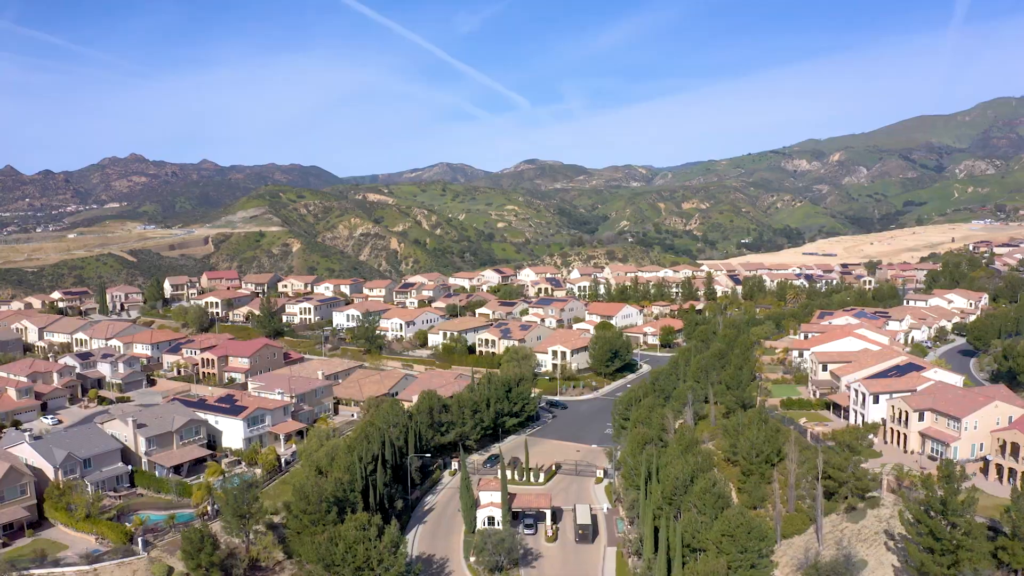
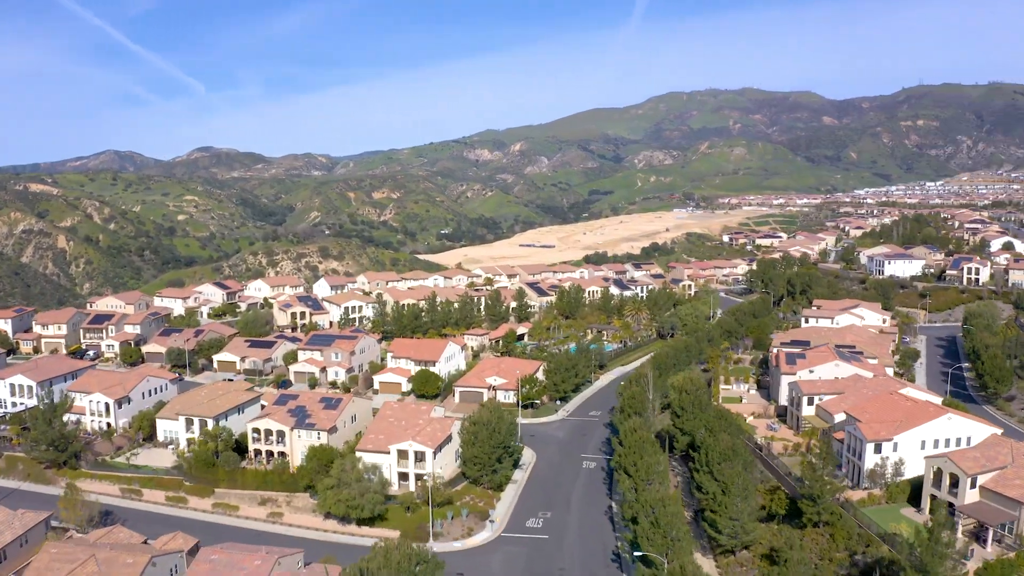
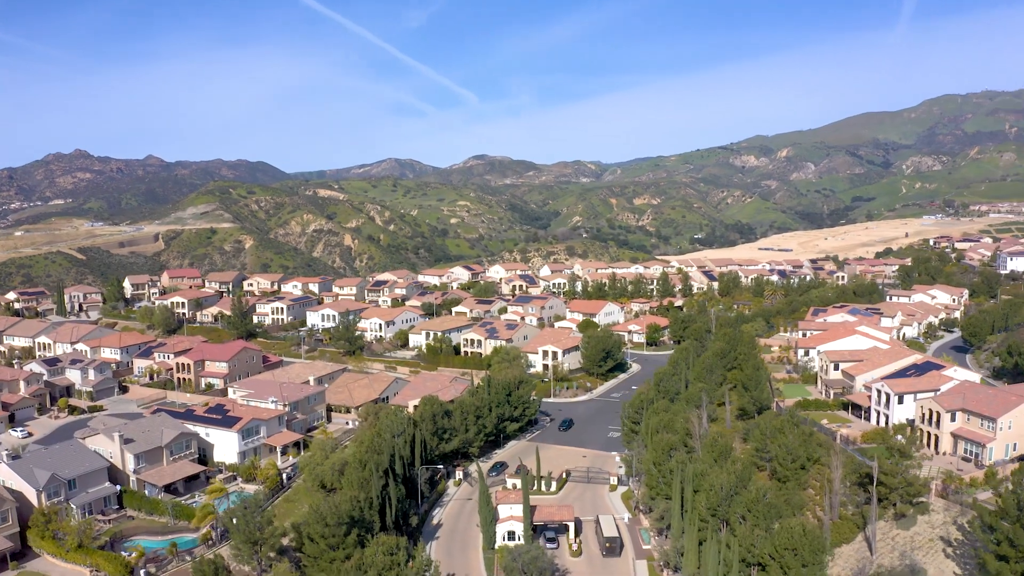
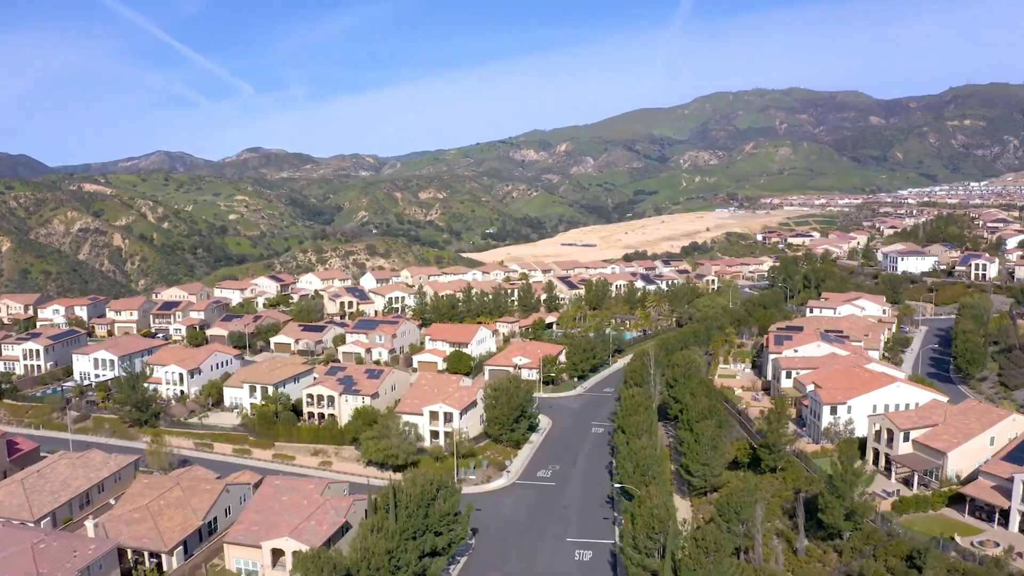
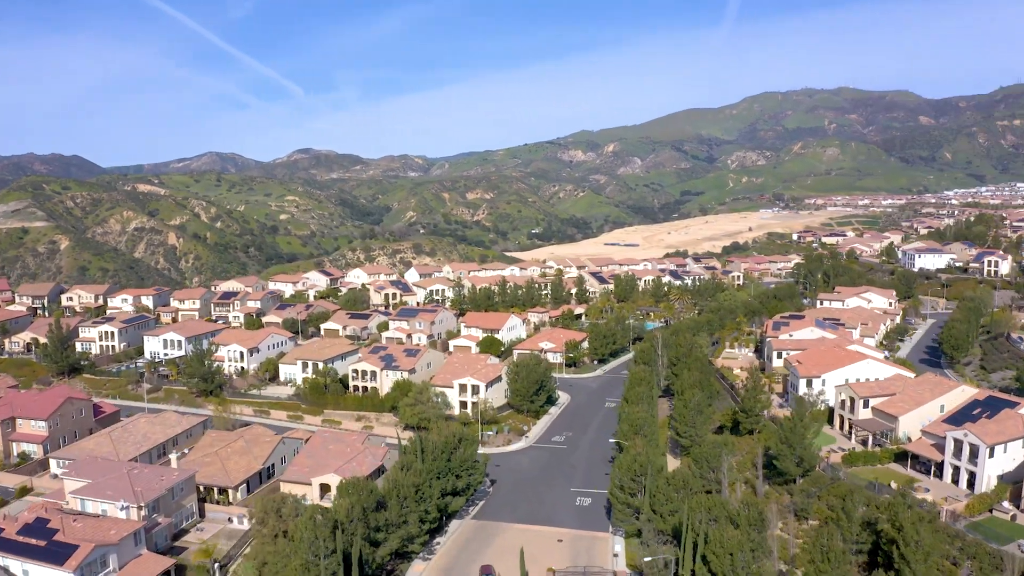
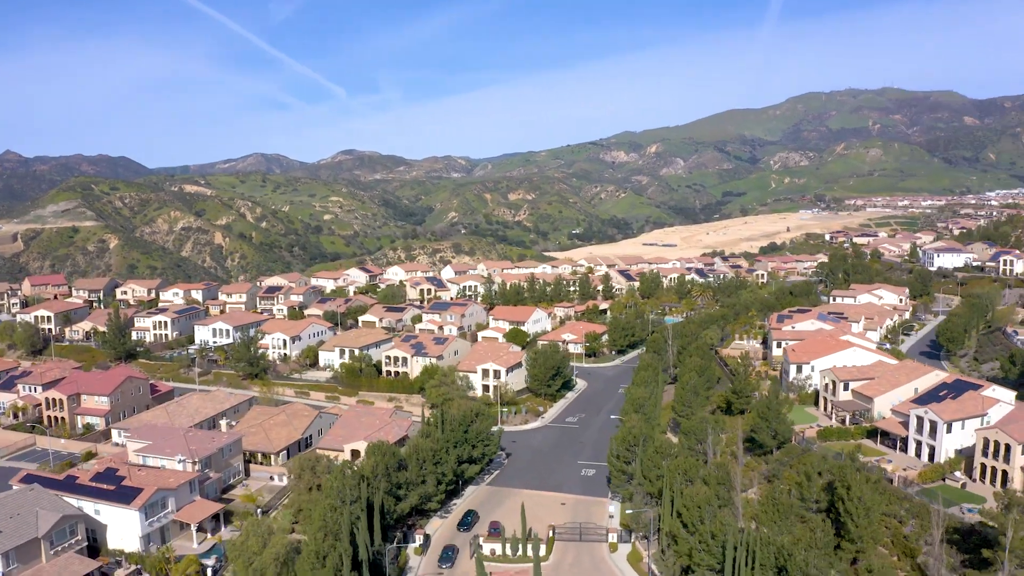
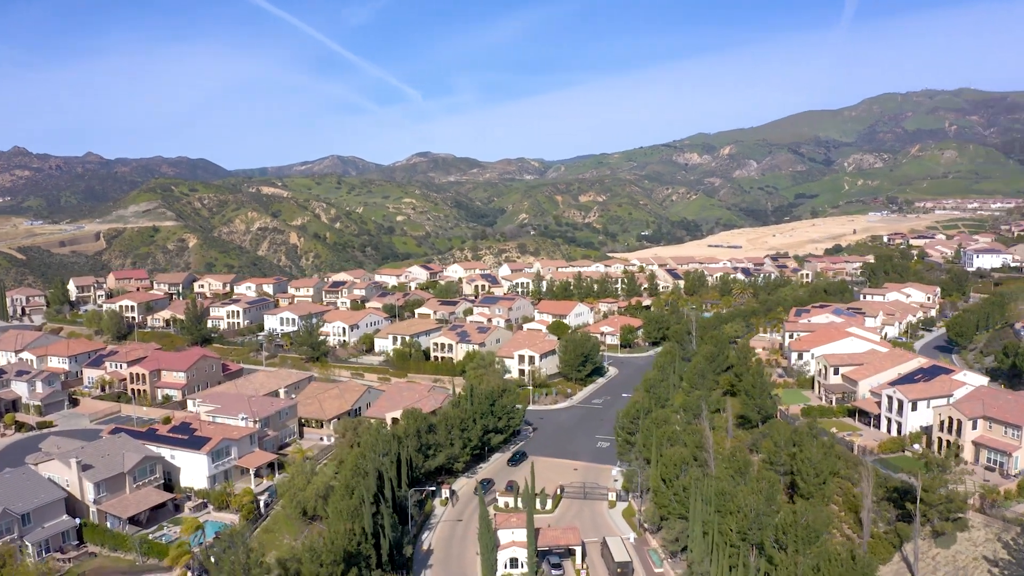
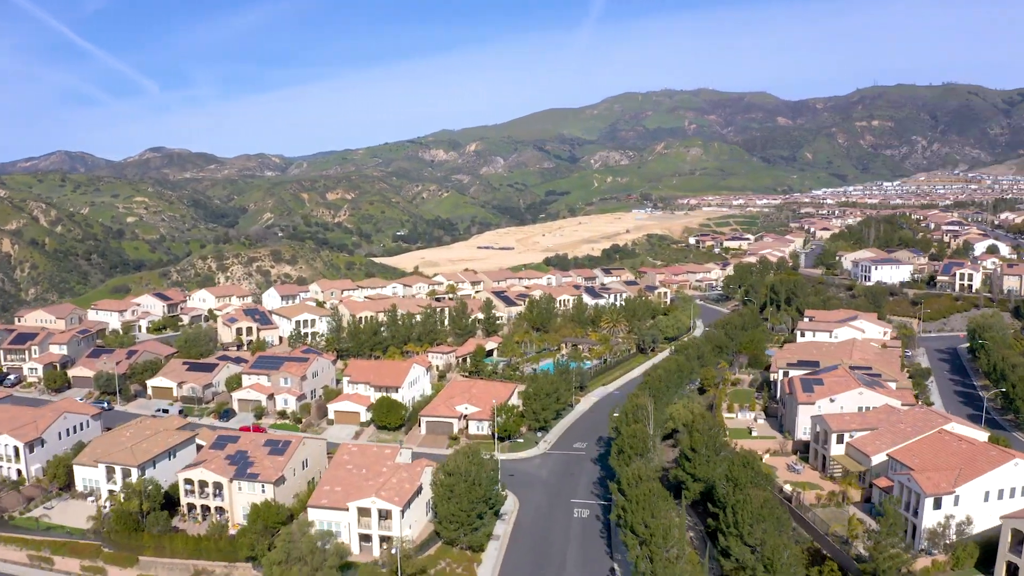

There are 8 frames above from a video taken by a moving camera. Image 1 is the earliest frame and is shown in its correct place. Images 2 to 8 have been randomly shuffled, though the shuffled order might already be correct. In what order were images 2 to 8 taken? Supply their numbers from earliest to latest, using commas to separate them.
3, 7, 6, 5, 4, 2, 8
